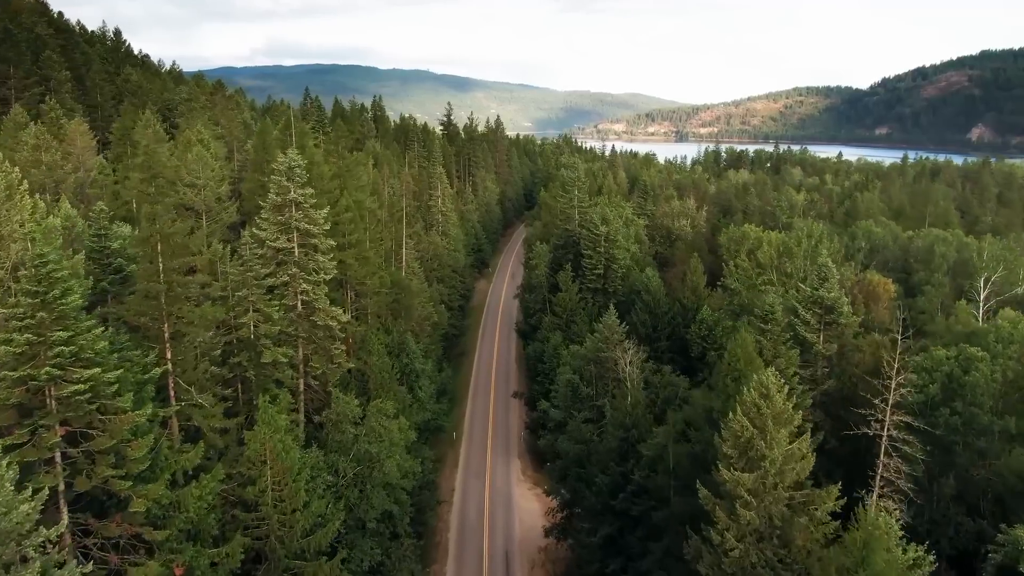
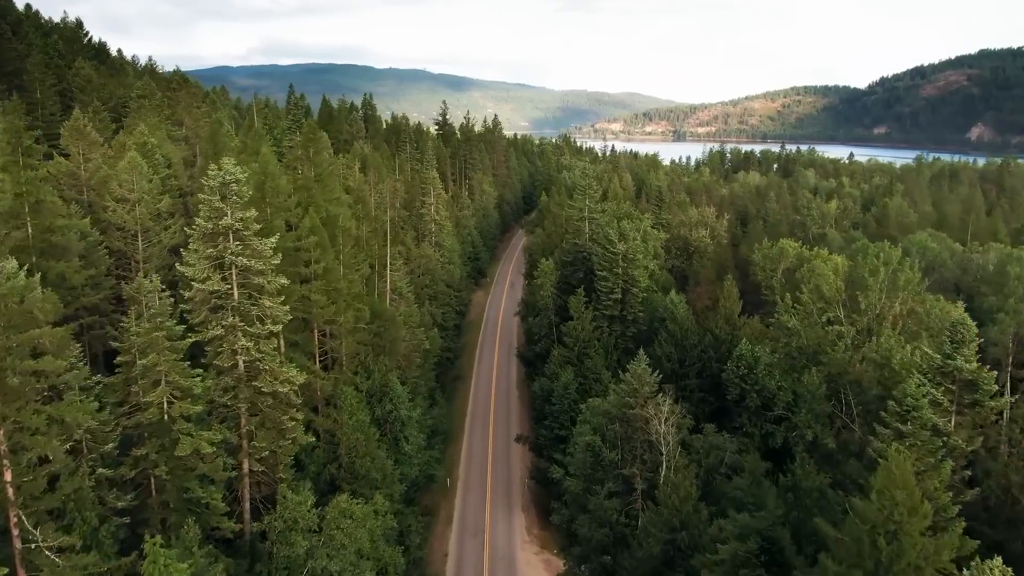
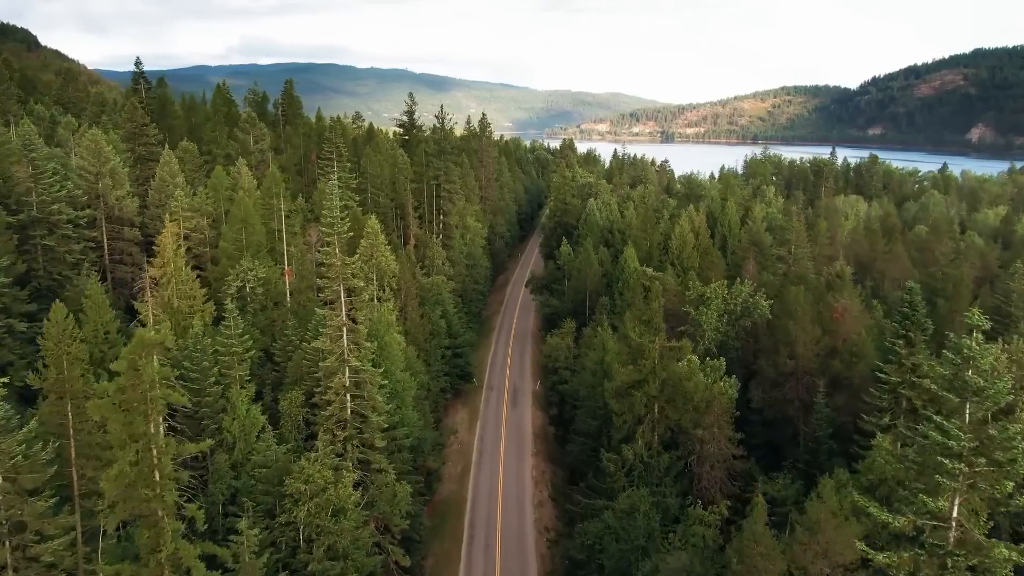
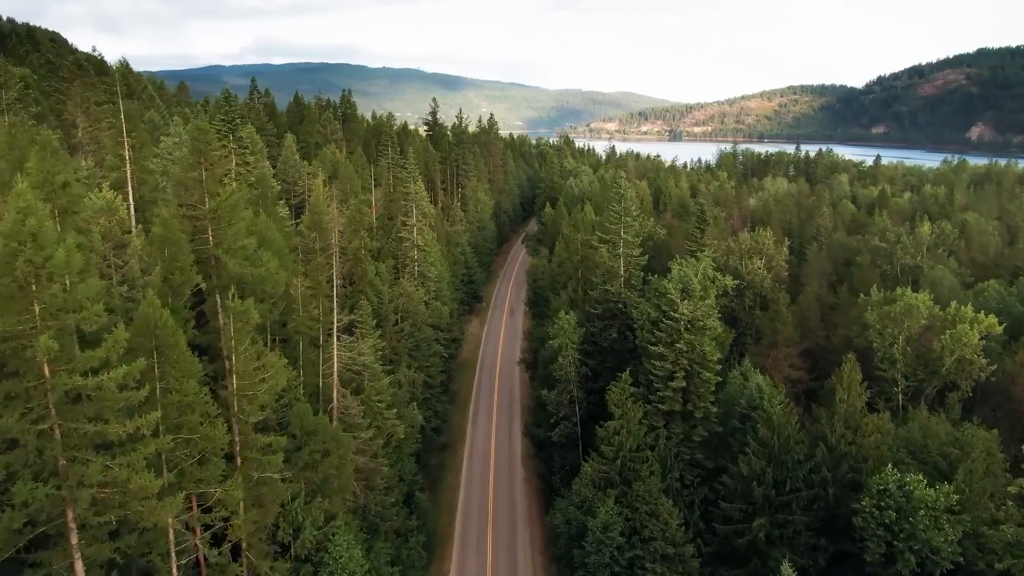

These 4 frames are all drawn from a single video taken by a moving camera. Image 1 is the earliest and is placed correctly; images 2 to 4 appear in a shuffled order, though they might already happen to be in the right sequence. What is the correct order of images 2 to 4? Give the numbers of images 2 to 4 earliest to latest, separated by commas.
2, 4, 3
